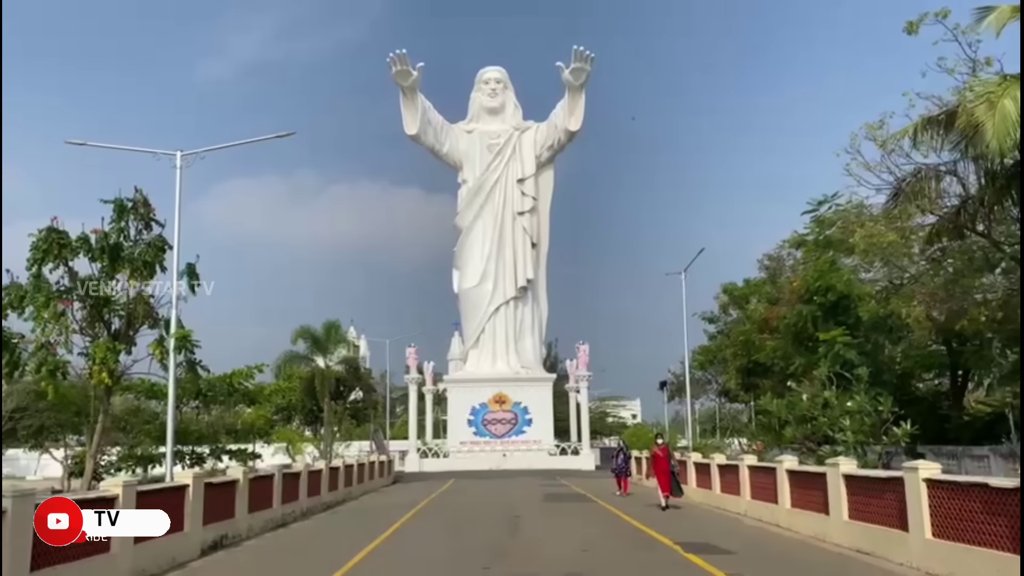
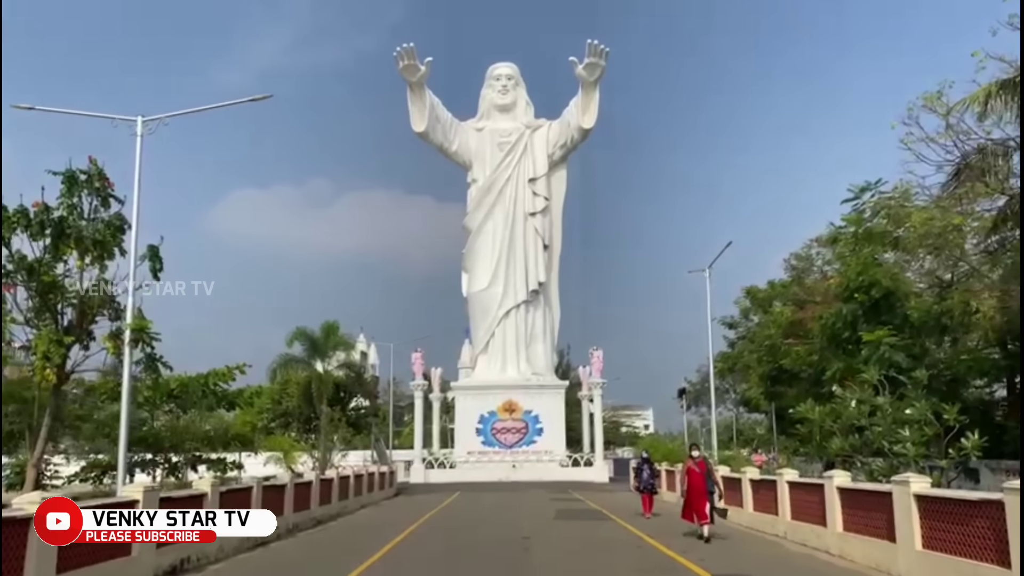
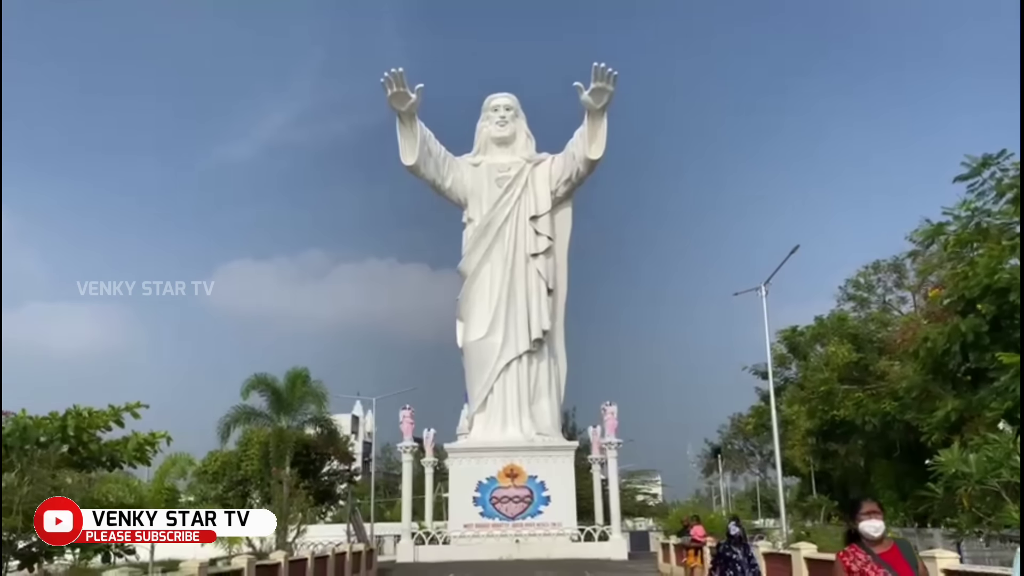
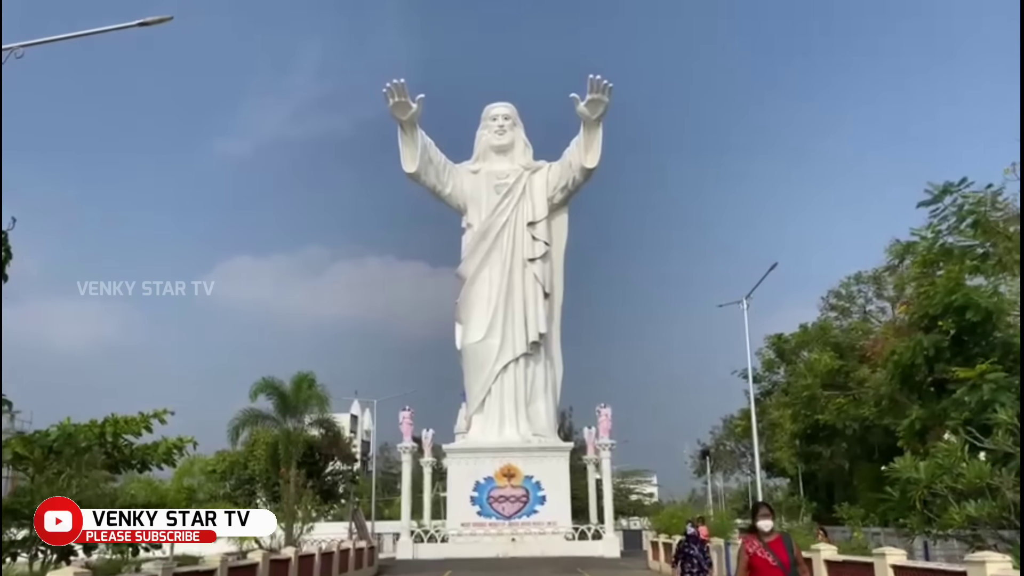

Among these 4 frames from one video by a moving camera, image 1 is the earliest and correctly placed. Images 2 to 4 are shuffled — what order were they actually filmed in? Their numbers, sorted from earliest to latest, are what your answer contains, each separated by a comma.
2, 4, 3
